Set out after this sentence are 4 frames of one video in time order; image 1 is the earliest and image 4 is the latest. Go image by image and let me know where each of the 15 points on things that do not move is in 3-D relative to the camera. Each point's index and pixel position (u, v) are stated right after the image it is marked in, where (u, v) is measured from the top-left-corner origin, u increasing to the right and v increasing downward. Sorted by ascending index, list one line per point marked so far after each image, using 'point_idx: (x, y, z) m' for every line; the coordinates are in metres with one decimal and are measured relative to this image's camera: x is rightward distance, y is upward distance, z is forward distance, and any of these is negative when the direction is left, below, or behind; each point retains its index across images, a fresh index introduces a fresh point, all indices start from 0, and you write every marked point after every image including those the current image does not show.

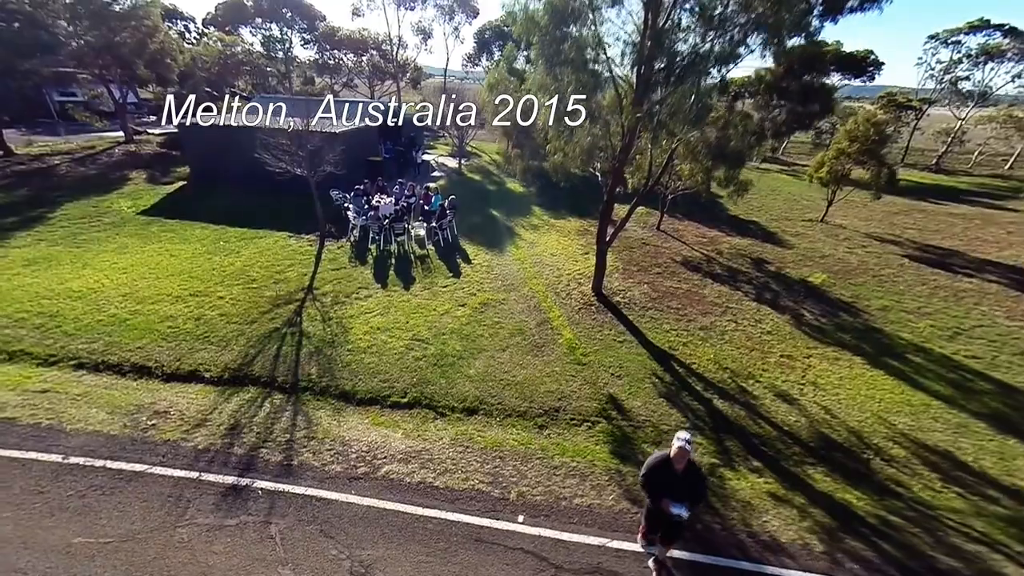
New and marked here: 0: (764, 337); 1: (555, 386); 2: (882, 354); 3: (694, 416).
0: (+6.5, -1.2, +9.4) m
1: (+1.0, -2.1, +7.8) m
2: (+9.0, -1.5, +9.0) m
3: (+3.7, -2.5, +7.4) m
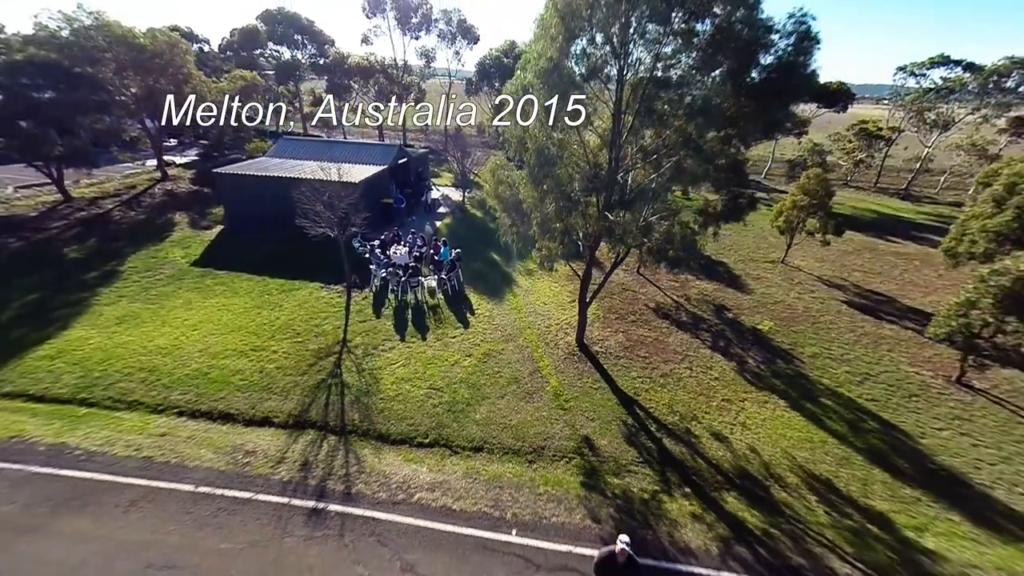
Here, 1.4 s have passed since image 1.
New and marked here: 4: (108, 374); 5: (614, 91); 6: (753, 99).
0: (+6.4, -3.0, +11.8) m
1: (+0.9, -3.9, +10.2) m
2: (+8.9, -3.3, +11.4) m
3: (+3.6, -4.3, +9.8) m
4: (-11.2, -2.5, +10.3) m
5: (+2.9, +5.3, +10.0) m
6: (+6.2, +4.8, +9.4) m
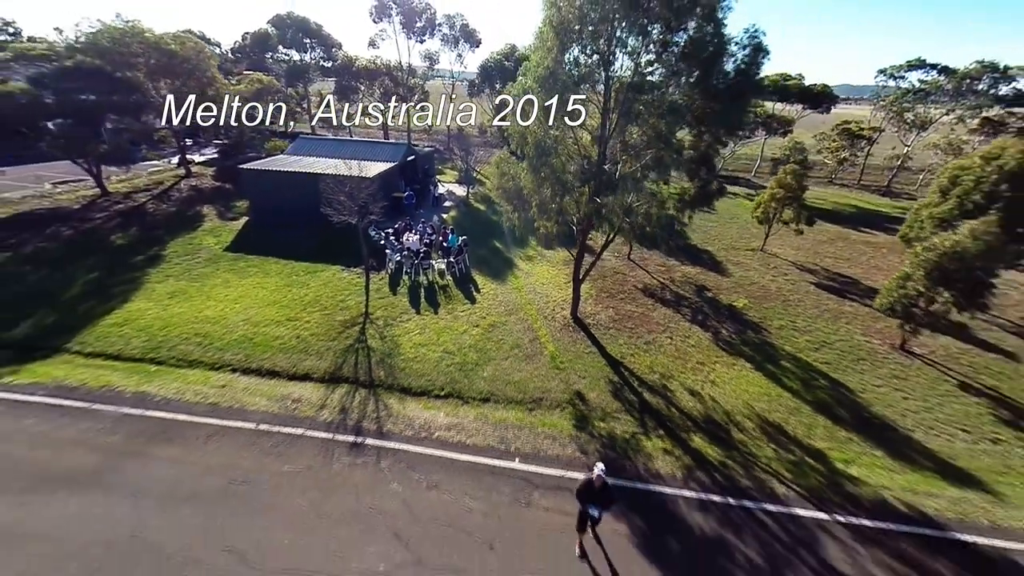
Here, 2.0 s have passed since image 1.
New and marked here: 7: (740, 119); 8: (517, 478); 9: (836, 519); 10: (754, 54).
0: (+6.5, -2.2, +13.5) m
1: (+0.9, -3.1, +11.9) m
2: (+9.0, -2.5, +13.1) m
3: (+3.6, -3.5, +11.5) m
4: (-11.2, -1.7, +12.0) m
5: (+3.0, +6.1, +11.7) m
6: (+6.3, +5.6, +11.1) m
7: (+7.2, +5.4, +11.7) m
8: (+0.1, -4.7, +9.2) m
9: (+7.3, -5.3, +8.4) m
10: (+7.2, +7.0, +11.0) m
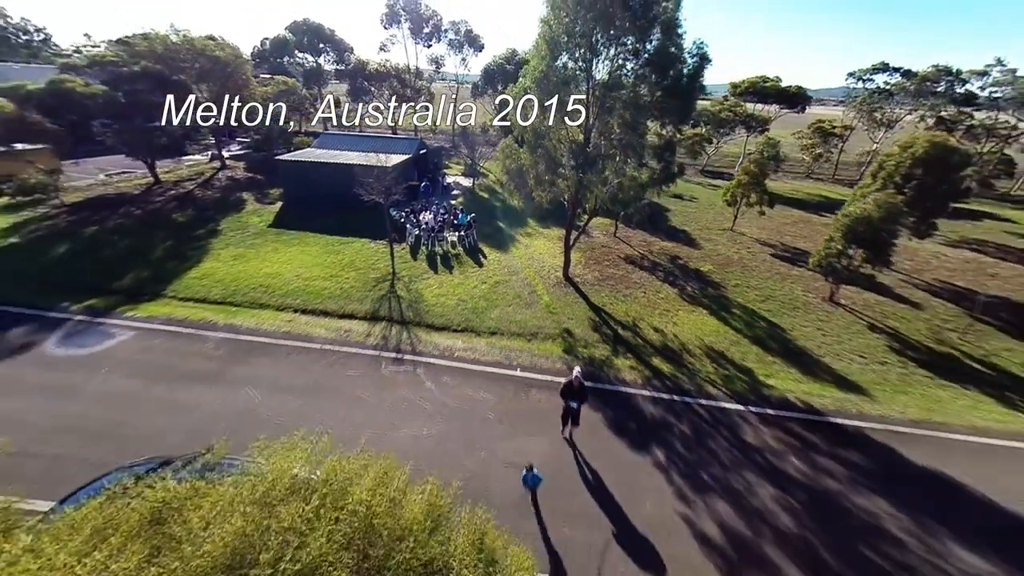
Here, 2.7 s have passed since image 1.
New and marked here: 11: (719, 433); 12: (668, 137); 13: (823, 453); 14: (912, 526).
0: (+6.6, -0.6, +16.6) m
1: (+1.0, -1.4, +14.9) m
2: (+9.1, -0.9, +16.1) m
3: (+3.7, -1.8, +14.5) m
4: (-11.1, 0.0, +15.1) m
5: (+3.1, +7.8, +14.7) m
6: (+6.3, +7.3, +14.2) m
7: (+7.3, +7.0, +14.8) m
8: (+0.2, -3.0, +12.2) m
9: (+7.3, -3.6, +11.4) m
10: (+7.3, +8.6, +14.1) m
11: (+6.0, -4.1, +10.6) m
12: (+7.4, +7.3, +17.7) m
13: (+8.5, -4.5, +10.1) m
14: (+8.9, -5.5, +8.4) m
